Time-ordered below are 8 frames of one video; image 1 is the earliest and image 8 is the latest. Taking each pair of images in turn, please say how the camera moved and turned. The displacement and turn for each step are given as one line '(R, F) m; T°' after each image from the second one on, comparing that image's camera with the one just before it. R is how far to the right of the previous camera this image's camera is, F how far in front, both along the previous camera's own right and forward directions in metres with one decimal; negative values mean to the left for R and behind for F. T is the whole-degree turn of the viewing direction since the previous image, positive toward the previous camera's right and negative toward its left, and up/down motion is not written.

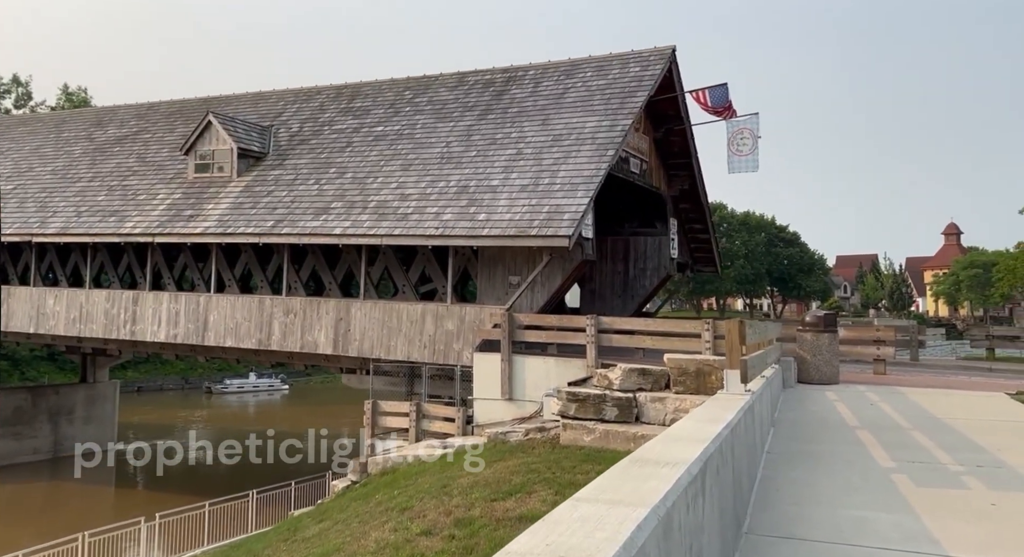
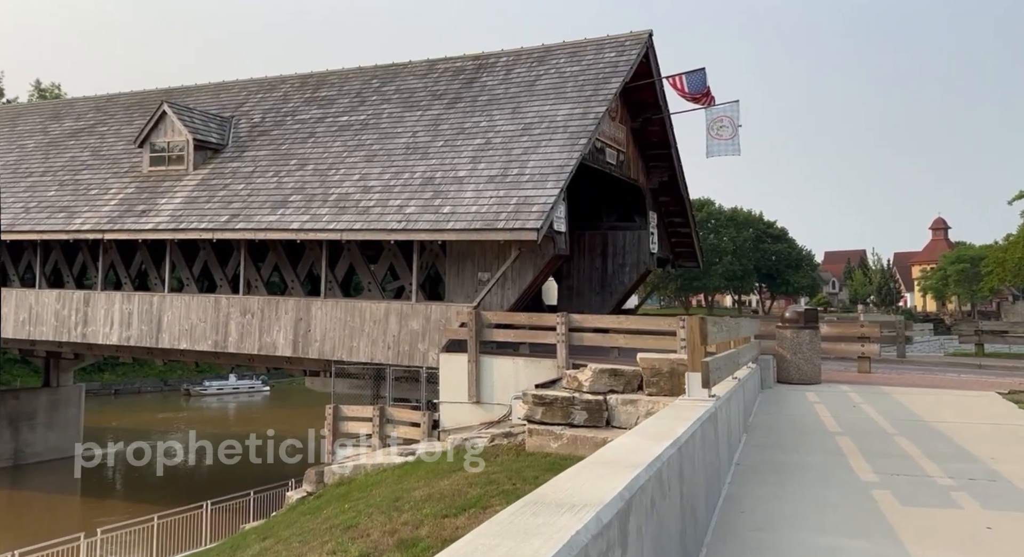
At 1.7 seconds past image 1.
(+0.4, +0.8) m; +1°
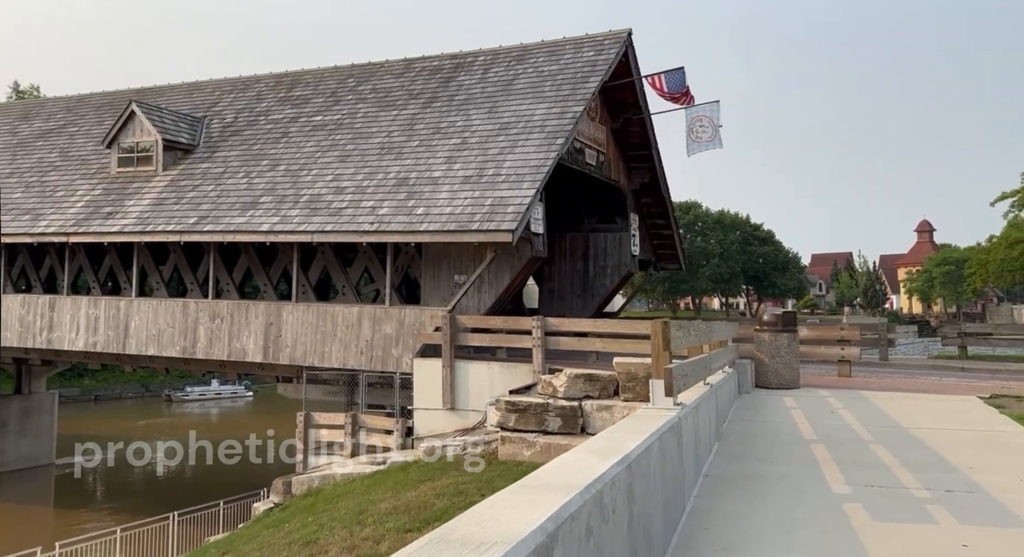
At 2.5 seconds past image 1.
(+0.2, +0.3) m; +1°
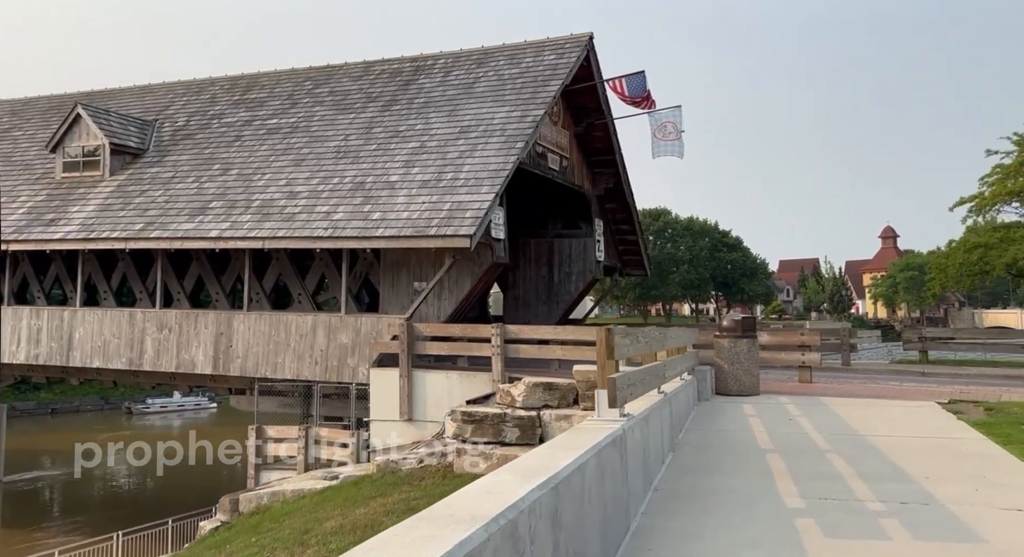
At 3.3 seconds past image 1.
(+0.2, +0.3) m; +2°
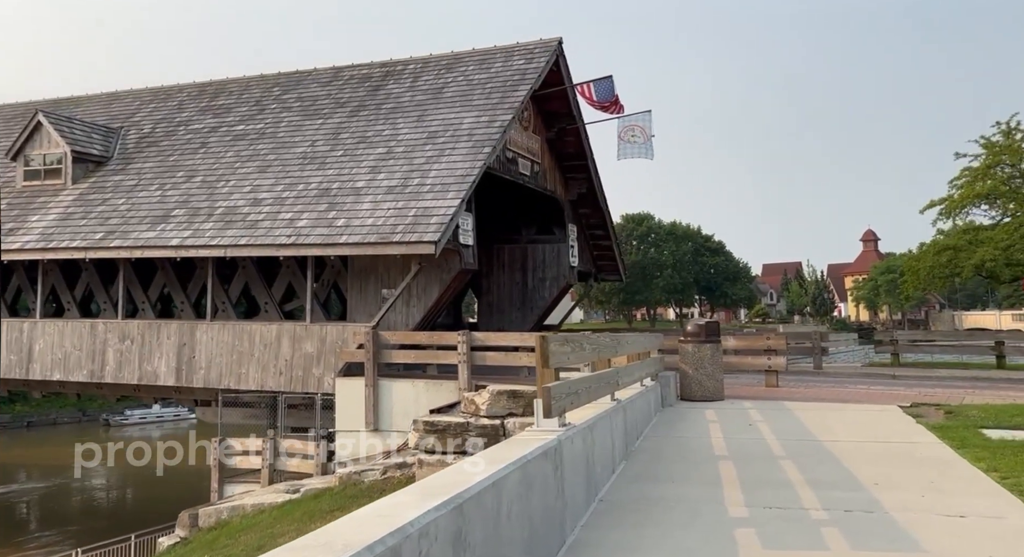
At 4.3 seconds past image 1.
(+0.3, +0.1) m; +1°
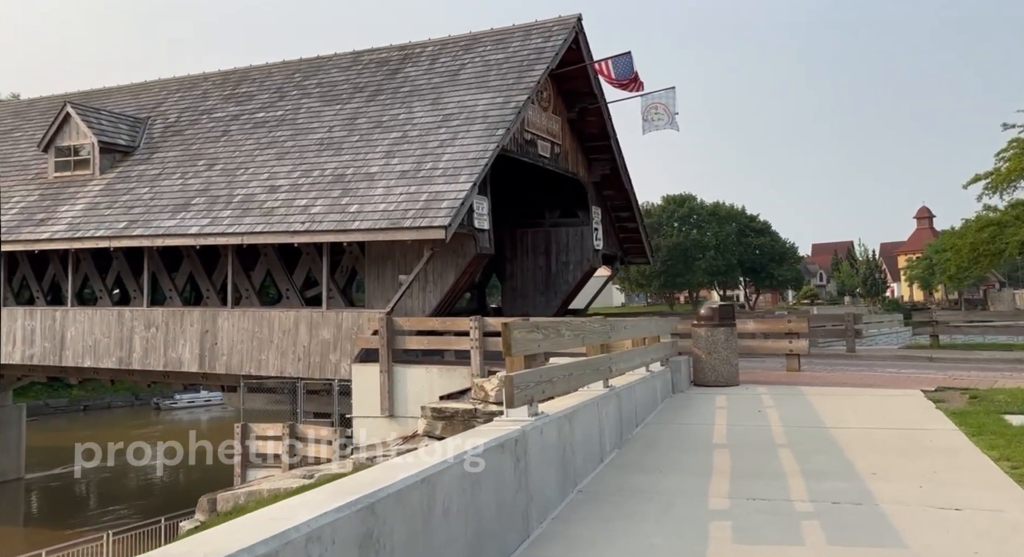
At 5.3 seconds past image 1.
(+0.5, +0.2) m; -3°
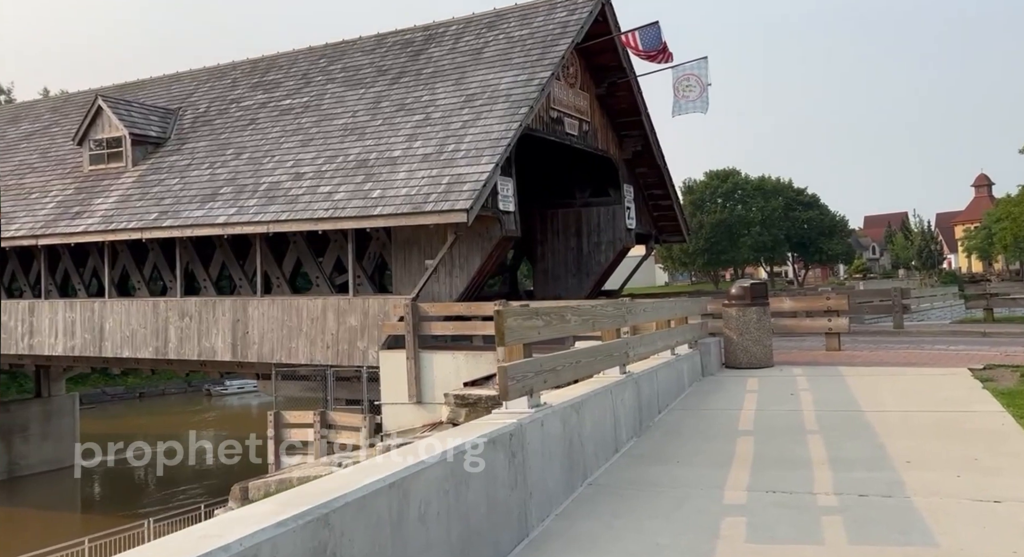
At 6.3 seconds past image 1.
(+0.3, +0.3) m; -3°
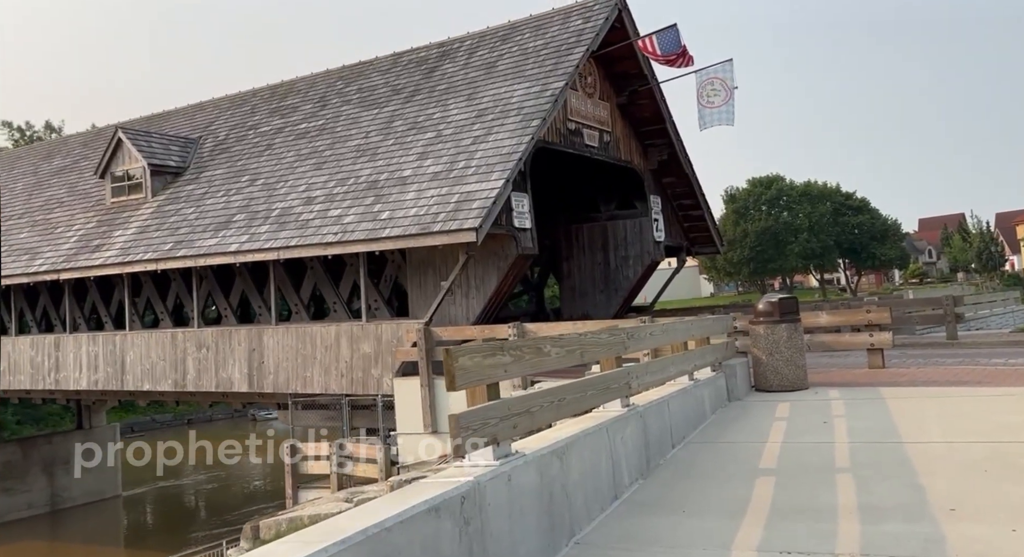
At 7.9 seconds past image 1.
(+0.4, +0.6) m; -3°
